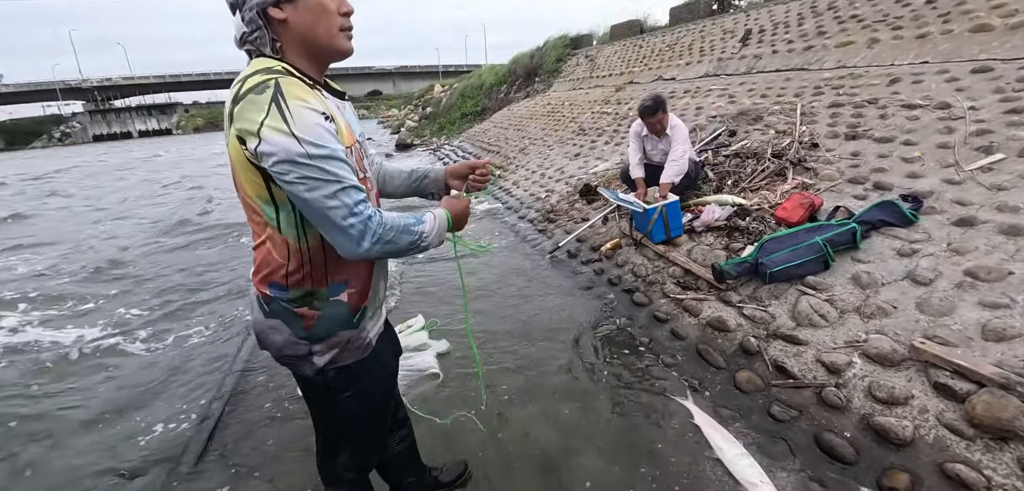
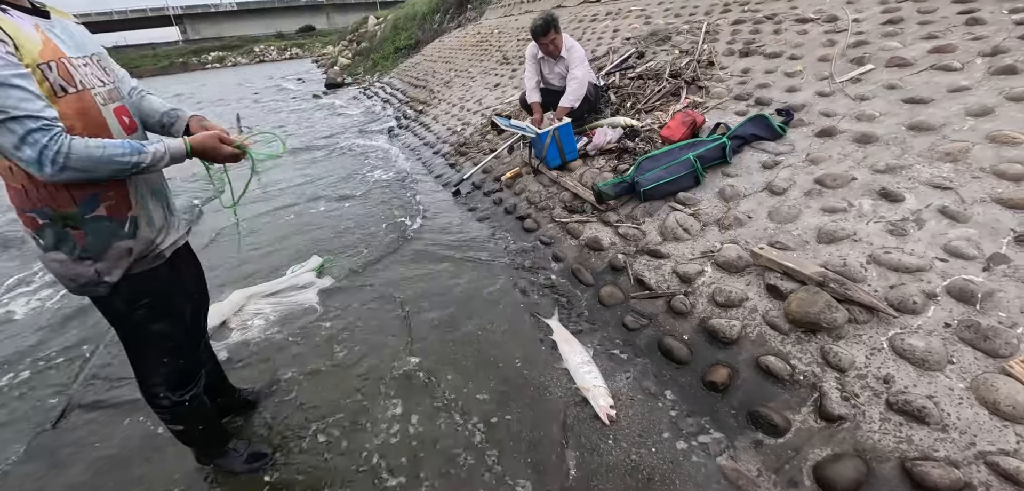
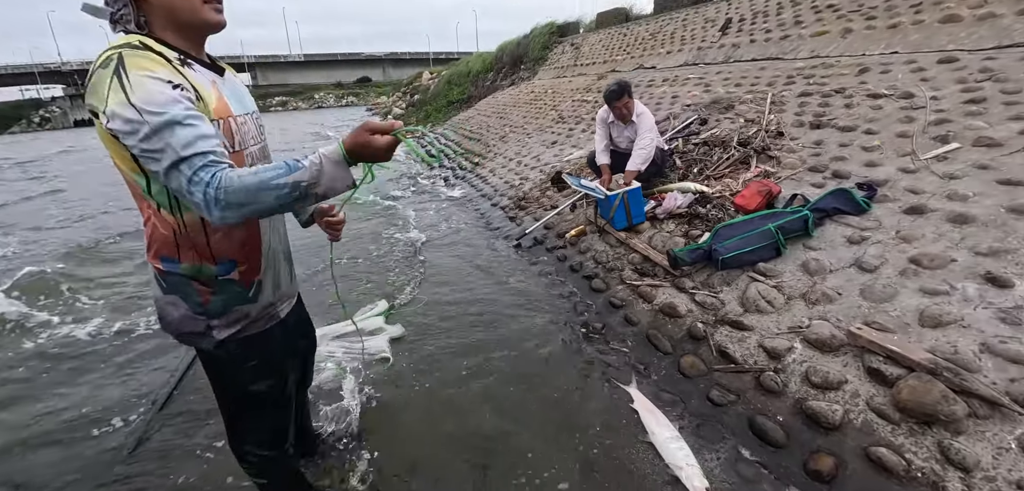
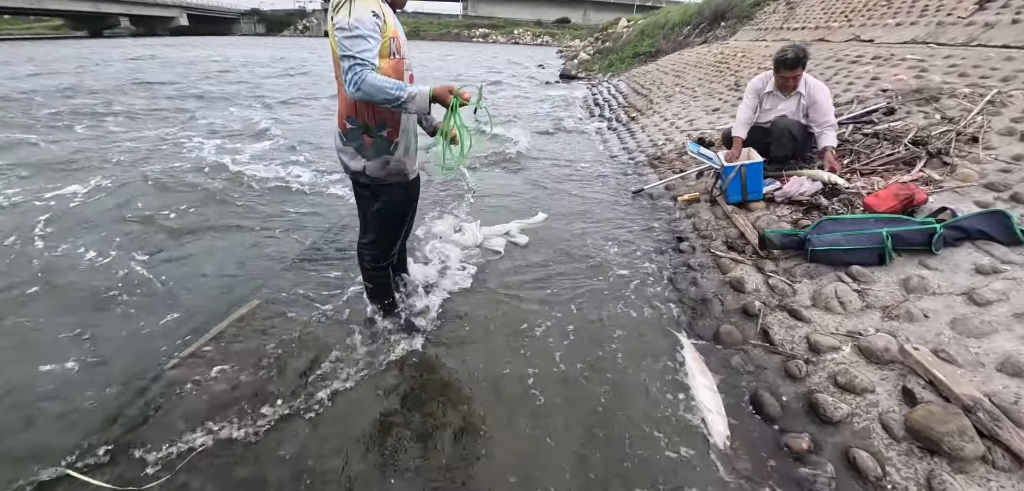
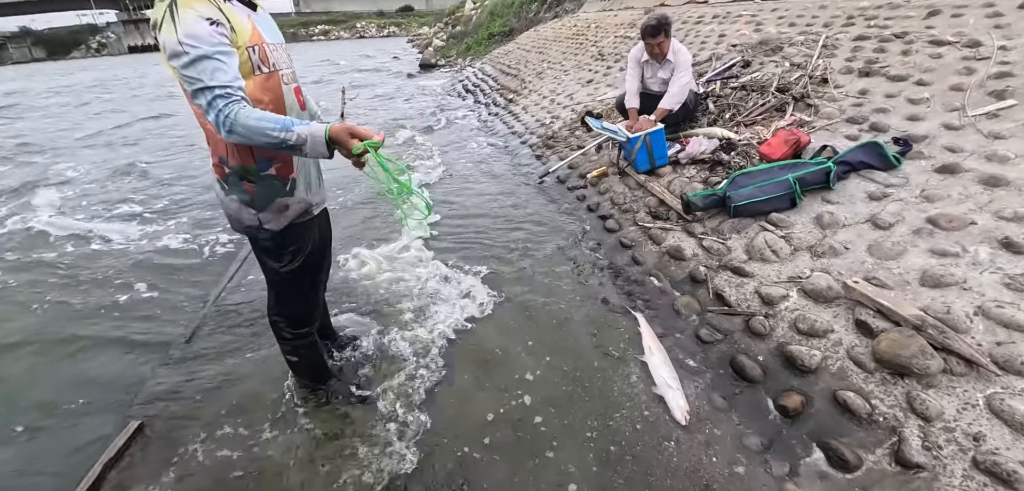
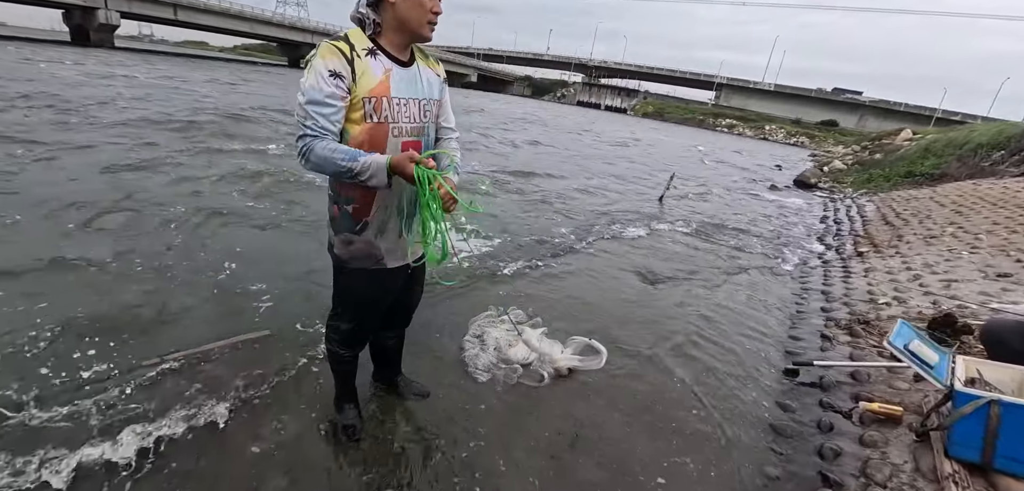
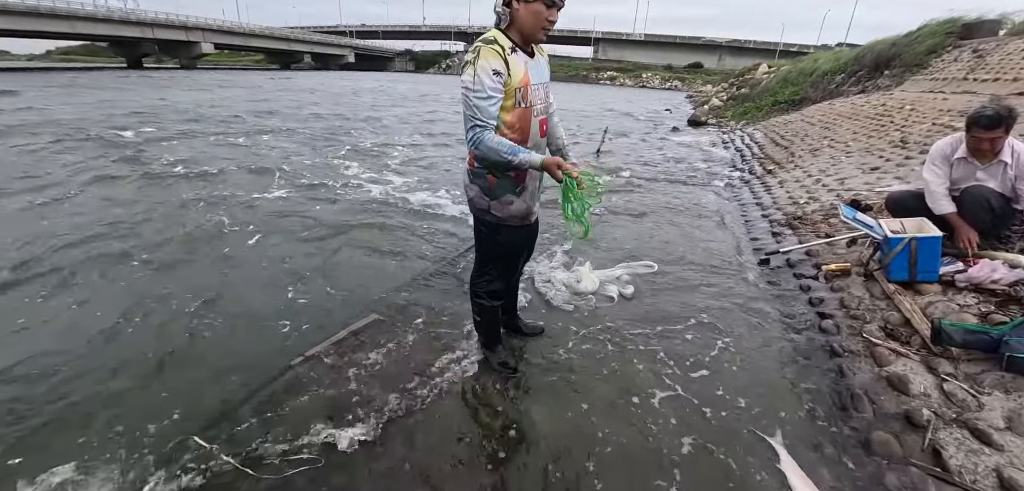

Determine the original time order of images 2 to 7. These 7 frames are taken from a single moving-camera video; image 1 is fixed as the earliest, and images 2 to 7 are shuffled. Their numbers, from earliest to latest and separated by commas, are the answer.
3, 2, 5, 4, 7, 6
